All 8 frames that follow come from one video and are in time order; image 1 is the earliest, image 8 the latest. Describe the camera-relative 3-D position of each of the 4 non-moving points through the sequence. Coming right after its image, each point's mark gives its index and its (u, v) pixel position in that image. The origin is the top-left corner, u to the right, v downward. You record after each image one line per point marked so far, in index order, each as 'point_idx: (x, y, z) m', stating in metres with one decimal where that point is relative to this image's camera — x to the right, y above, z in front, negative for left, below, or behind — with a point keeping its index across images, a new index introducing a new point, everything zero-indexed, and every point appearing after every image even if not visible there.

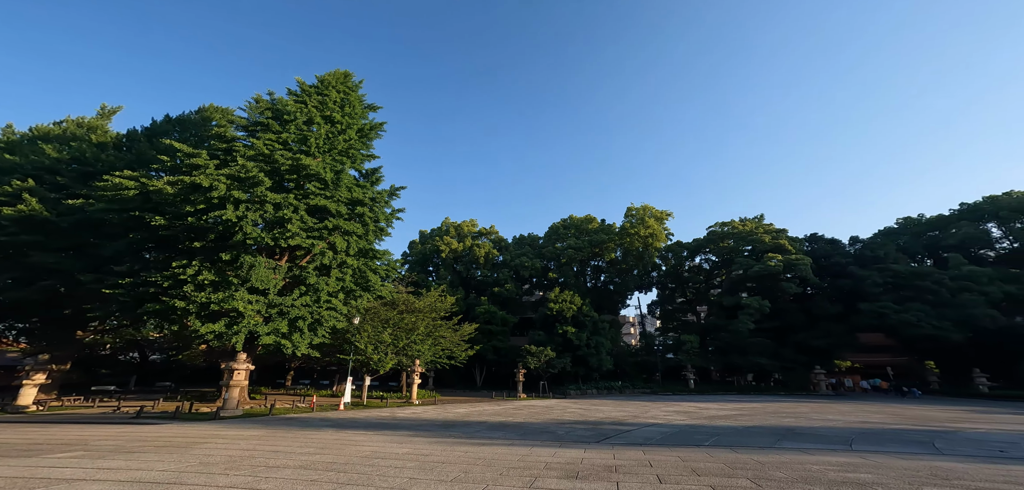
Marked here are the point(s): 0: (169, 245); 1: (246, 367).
0: (-15.0, +0.1, +18.8) m
1: (-11.1, -5.3, +18.4) m
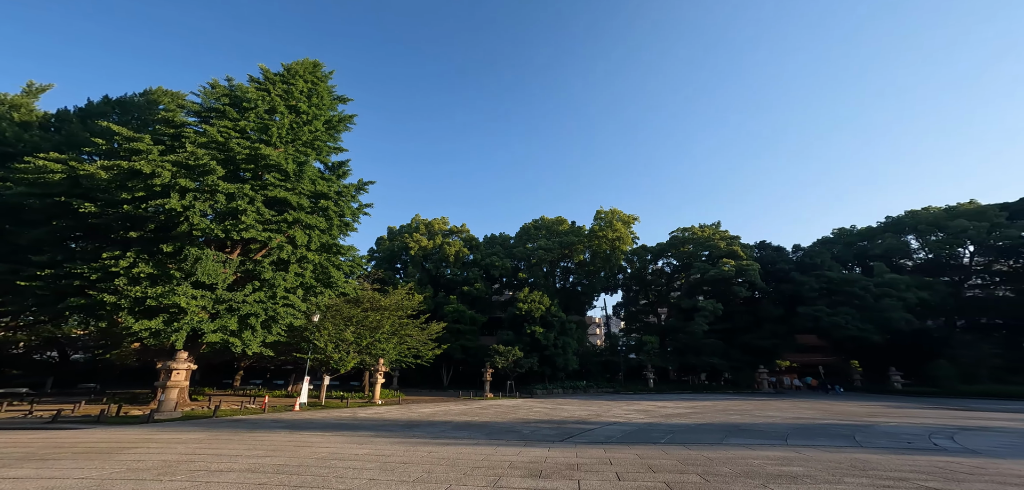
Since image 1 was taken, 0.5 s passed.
0: (-17.1, +0.5, +17.5) m
1: (-13.3, -5.0, +17.5) m
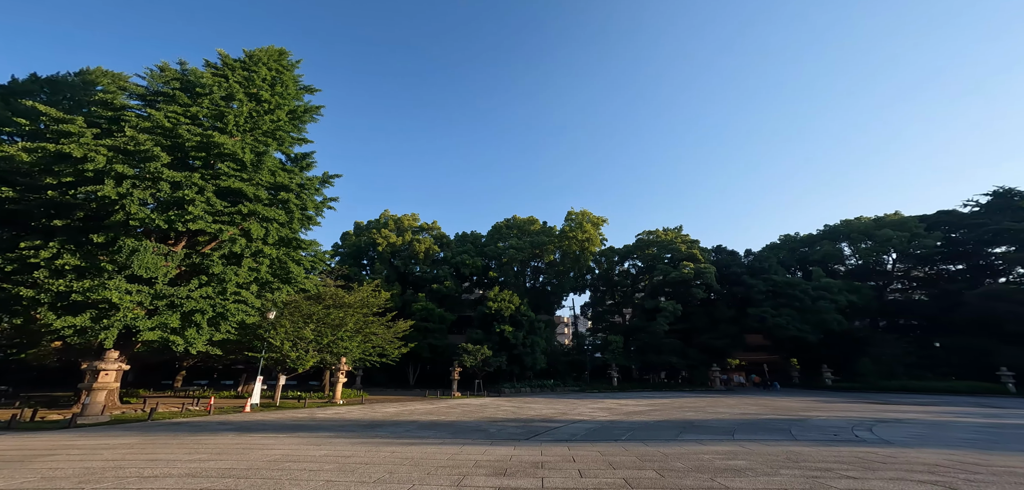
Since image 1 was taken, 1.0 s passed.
0: (-19.0, +0.9, +15.9) m
1: (-15.3, -4.6, +16.3) m
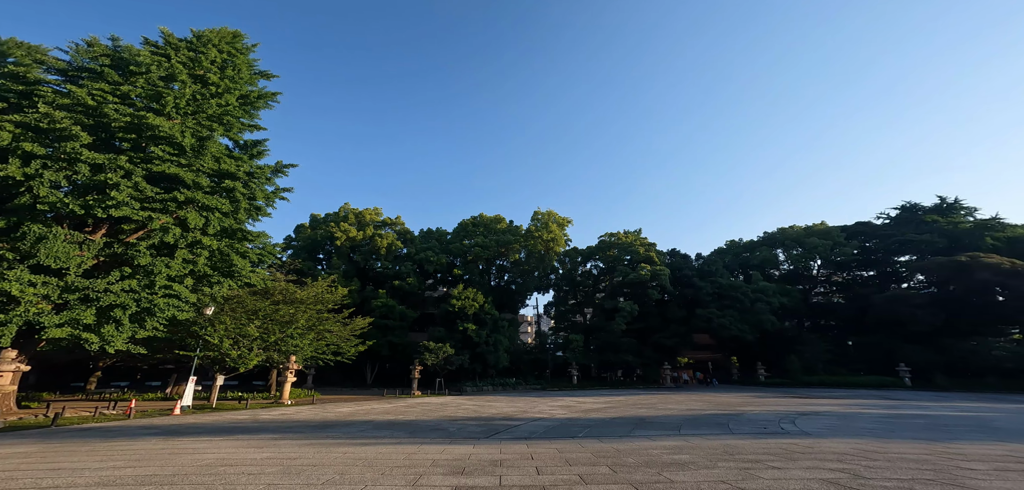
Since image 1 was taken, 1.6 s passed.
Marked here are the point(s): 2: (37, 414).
0: (-20.9, +1.5, +13.6) m
1: (-17.4, -4.1, +14.4) m
2: (-20.0, -6.9, +17.4) m
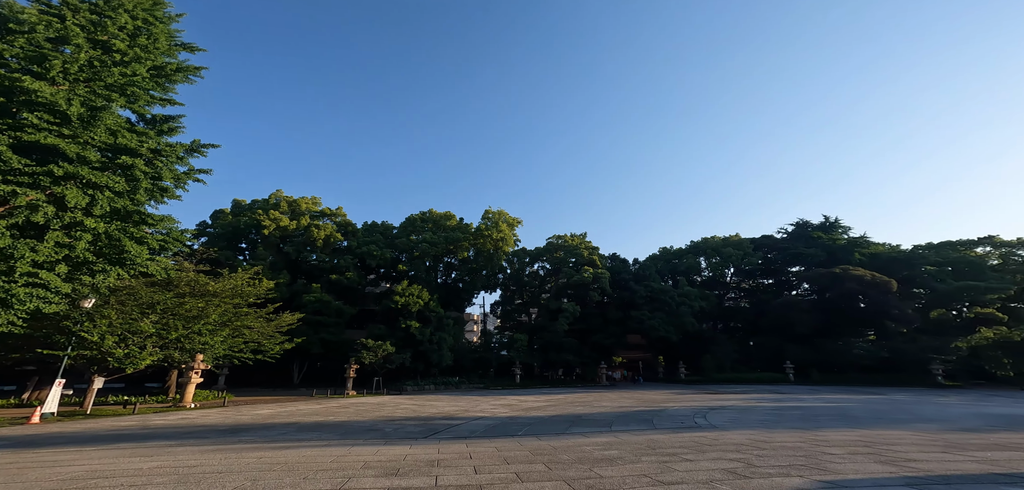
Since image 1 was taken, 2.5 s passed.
0: (-24.2, +2.4, +10.2) m
1: (-21.0, -3.4, +11.4) m
2: (-24.3, -6.0, +14.0) m
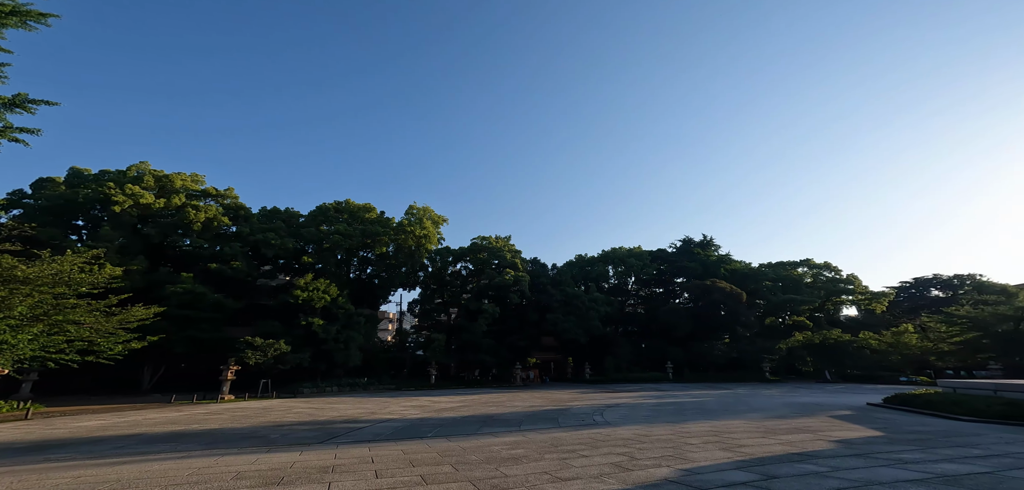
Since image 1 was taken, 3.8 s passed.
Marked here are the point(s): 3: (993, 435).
0: (-28.4, +4.3, +3.4) m
1: (-25.9, -1.6, +5.3) m
2: (-29.8, -4.1, +7.1) m
3: (+7.7, -2.9, +6.6) m
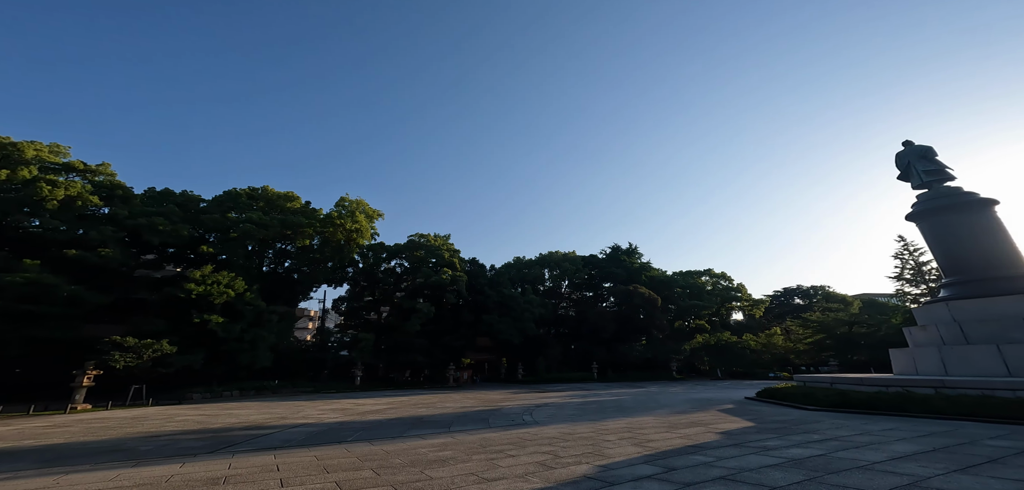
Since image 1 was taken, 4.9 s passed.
0: (-28.8, +5.7, -2.4) m
1: (-27.1, -0.3, -0.1) m
2: (-31.3, -2.6, +0.9) m
3: (+5.6, -3.1, +7.5) m
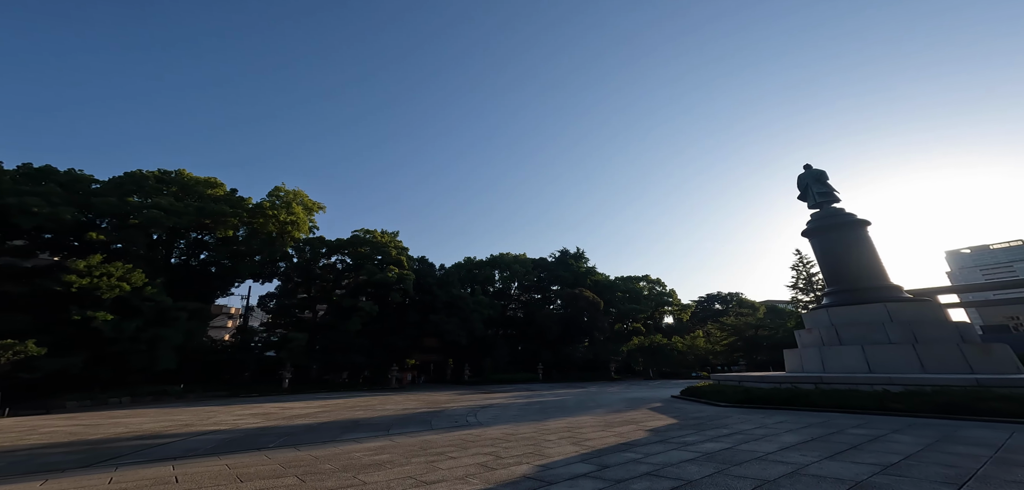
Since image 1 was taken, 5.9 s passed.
0: (-28.2, +6.8, -6.4) m
1: (-27.0, +0.8, -4.0) m
2: (-31.4, -1.4, -3.6) m
3: (+4.1, -3.3, +8.2) m
